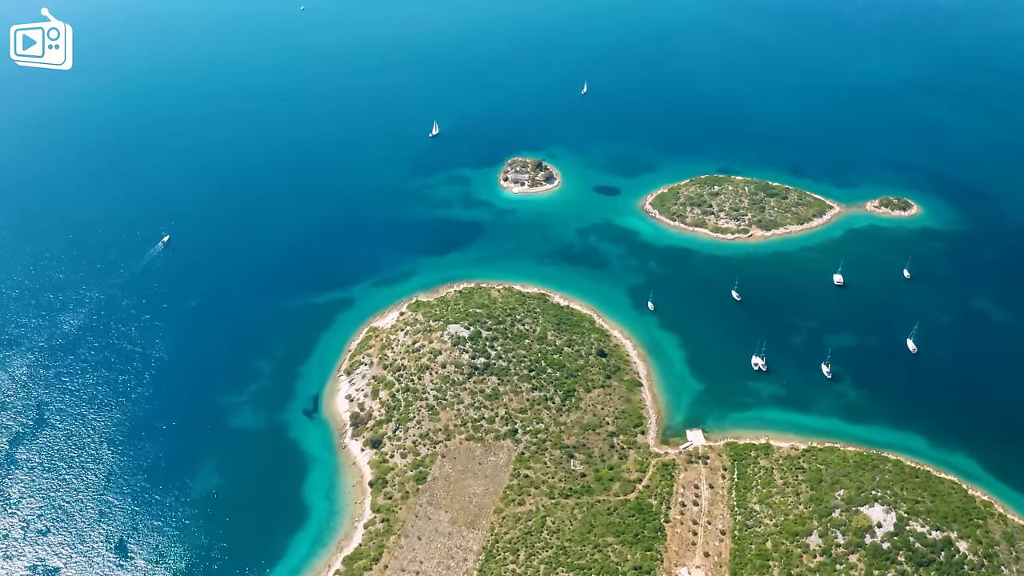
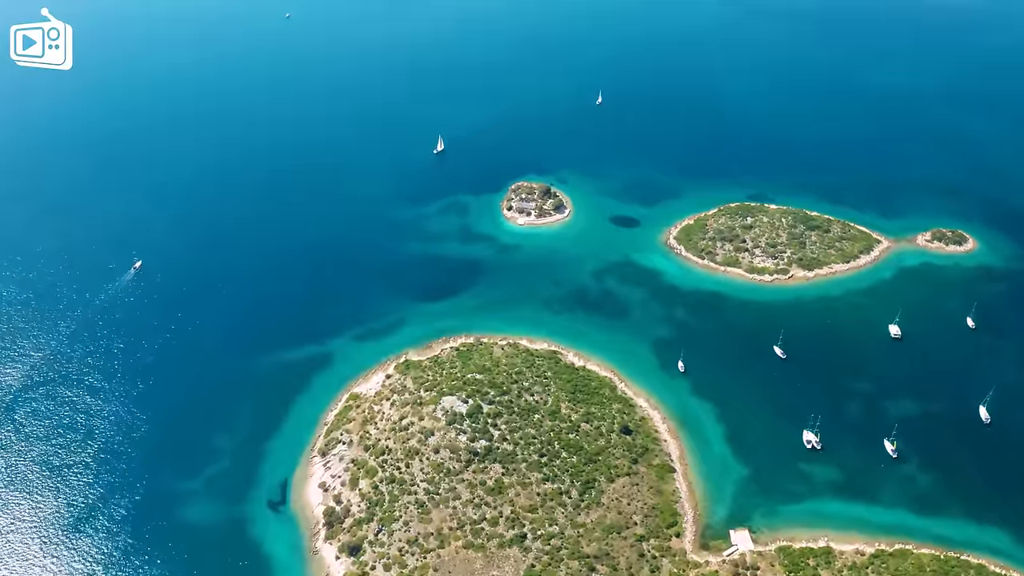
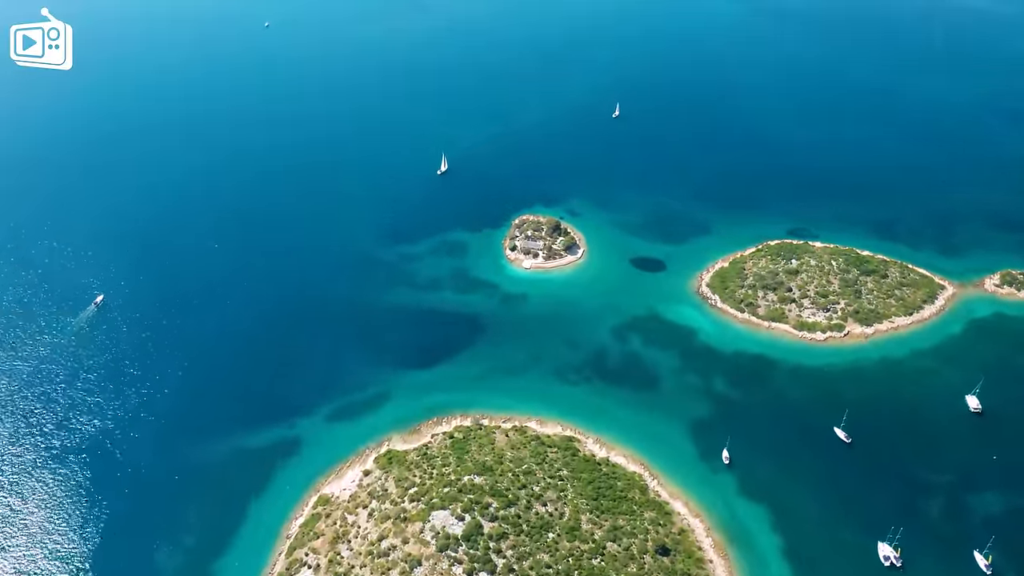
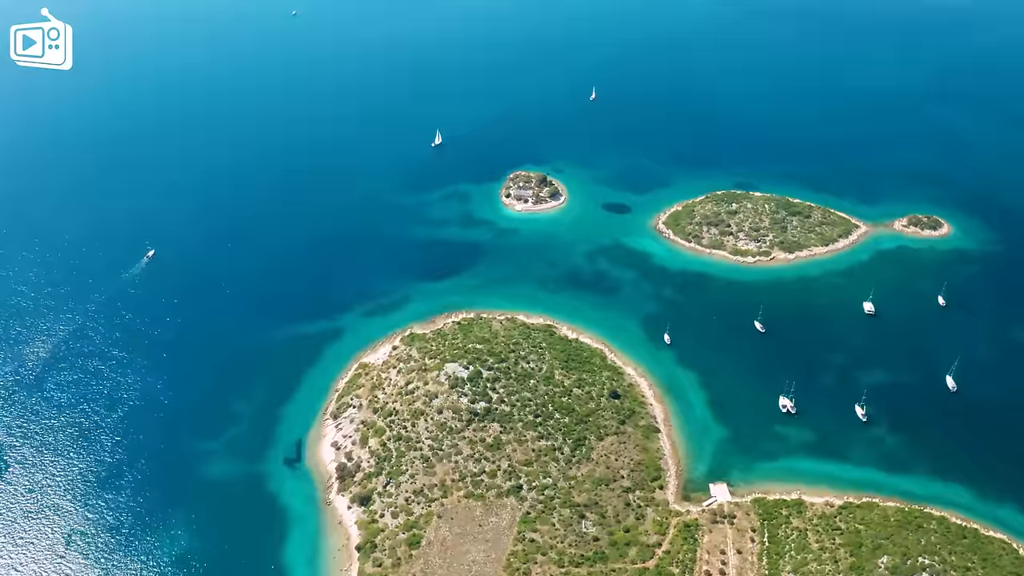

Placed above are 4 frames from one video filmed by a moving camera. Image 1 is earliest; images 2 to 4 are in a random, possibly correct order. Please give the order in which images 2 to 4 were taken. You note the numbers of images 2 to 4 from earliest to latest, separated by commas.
4, 2, 3
